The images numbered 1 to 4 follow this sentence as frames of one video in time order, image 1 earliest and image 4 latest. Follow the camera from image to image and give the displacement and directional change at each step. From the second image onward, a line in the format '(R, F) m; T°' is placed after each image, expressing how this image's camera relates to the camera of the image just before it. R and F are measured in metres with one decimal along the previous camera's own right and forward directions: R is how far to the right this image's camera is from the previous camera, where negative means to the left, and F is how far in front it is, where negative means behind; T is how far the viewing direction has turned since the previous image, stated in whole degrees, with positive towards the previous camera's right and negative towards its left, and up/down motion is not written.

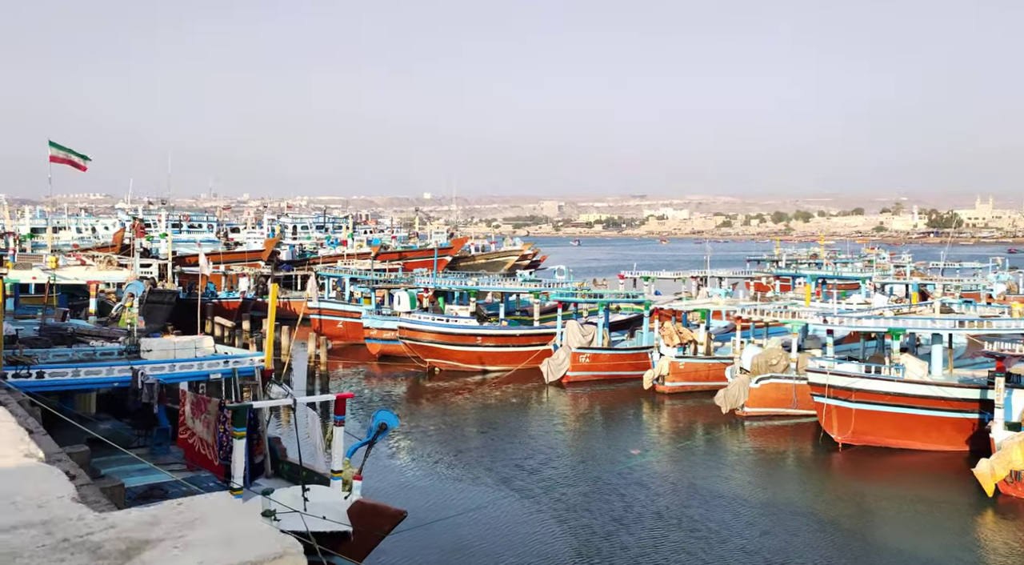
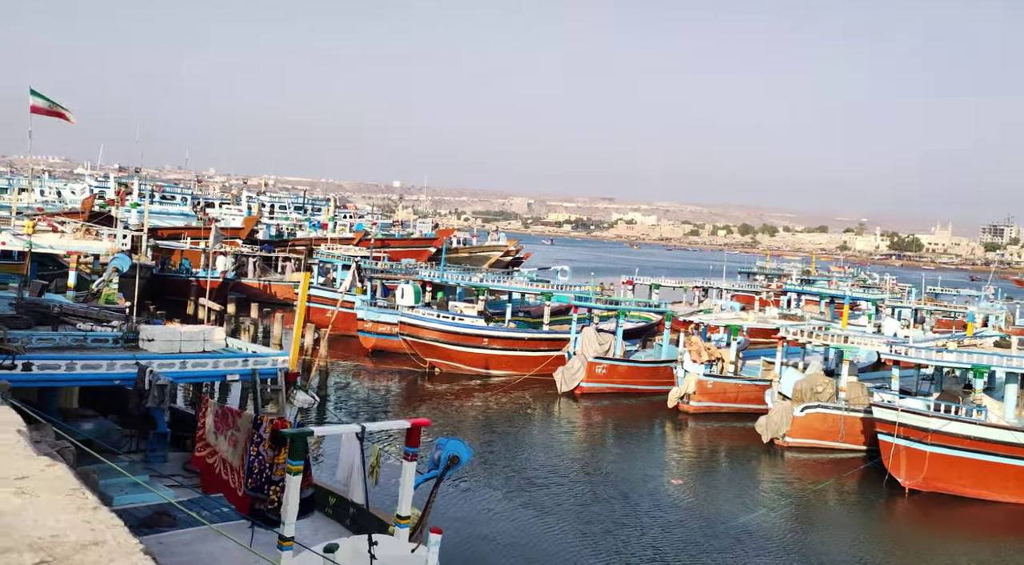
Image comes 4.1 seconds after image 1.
(-1.5, +2.3) m; +2°
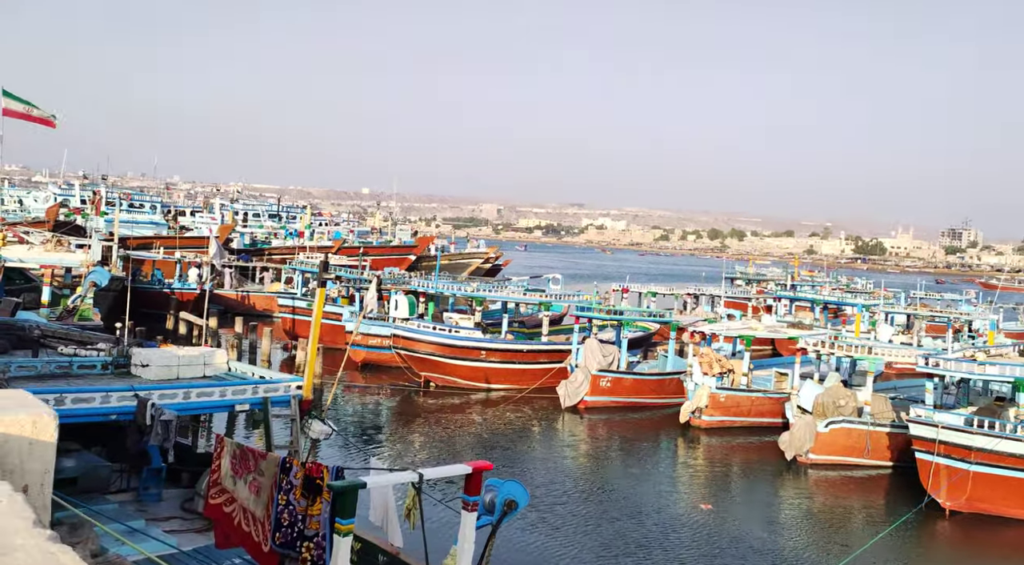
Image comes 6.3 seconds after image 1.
(-0.8, +1.3) m; +2°
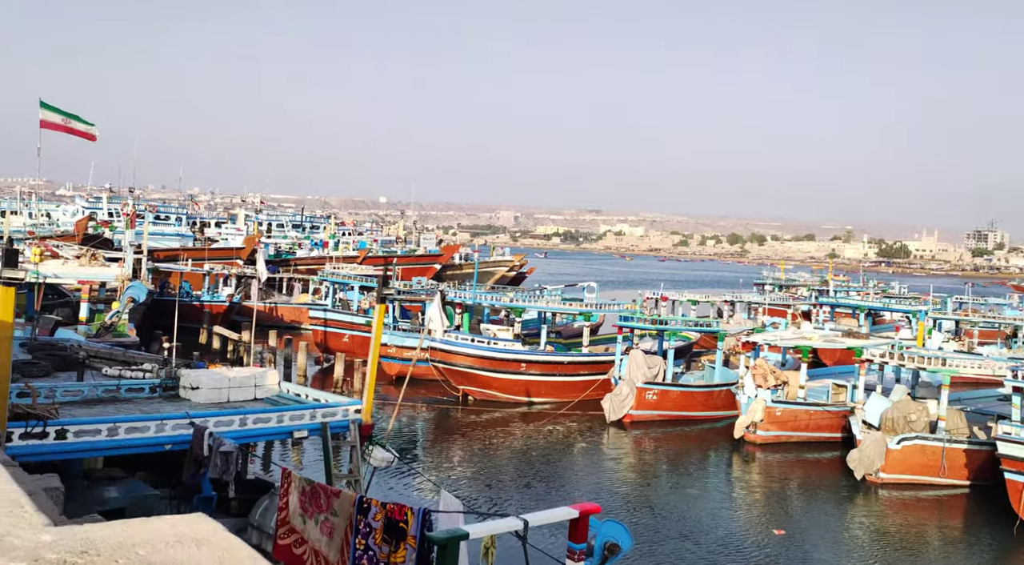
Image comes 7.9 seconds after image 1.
(-0.6, +0.8) m; -1°
